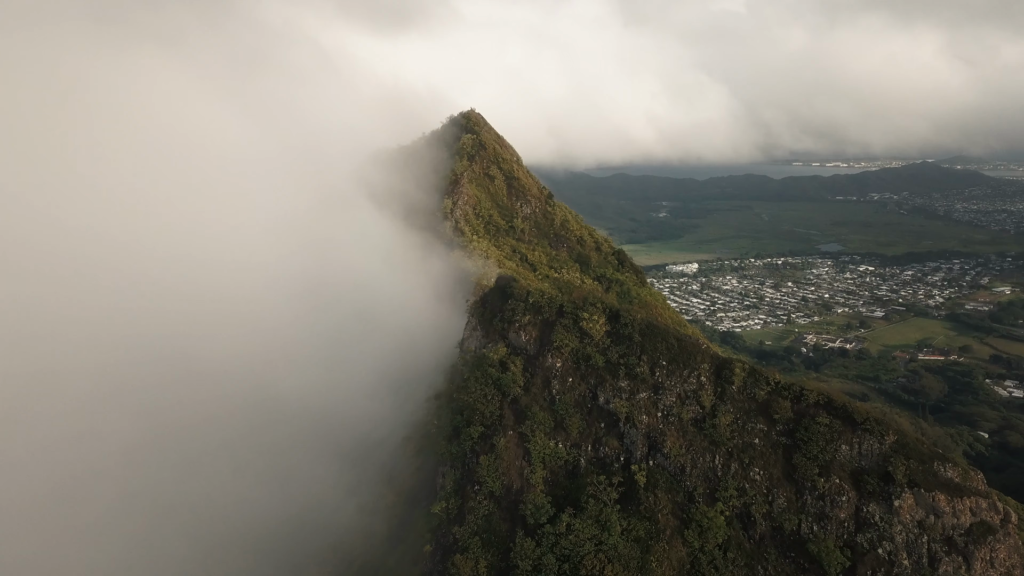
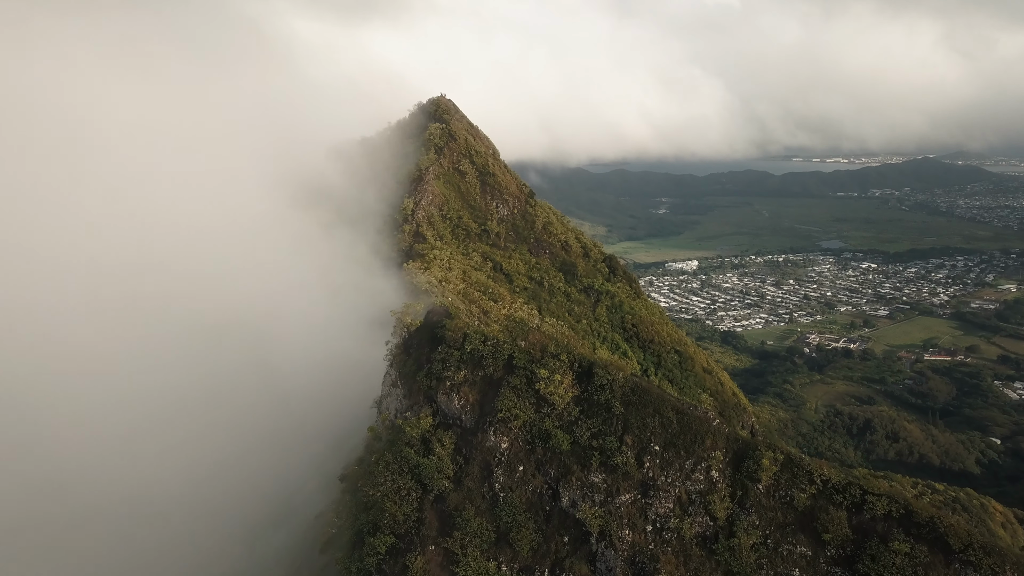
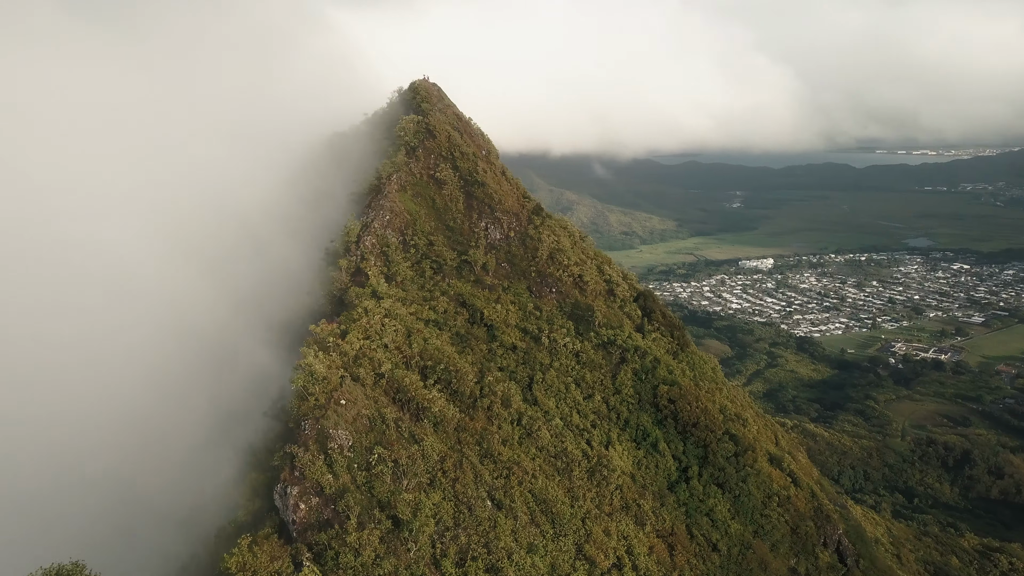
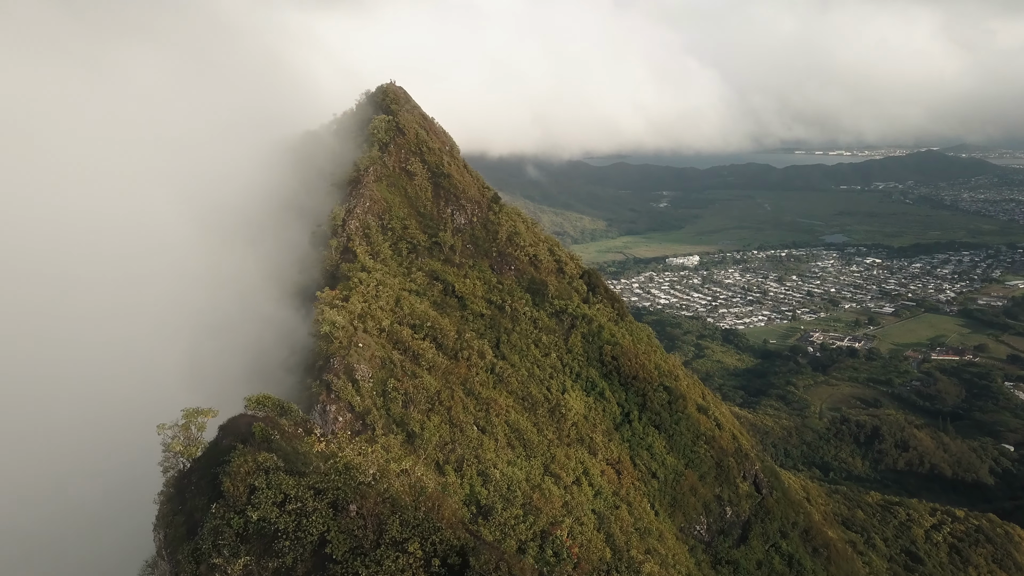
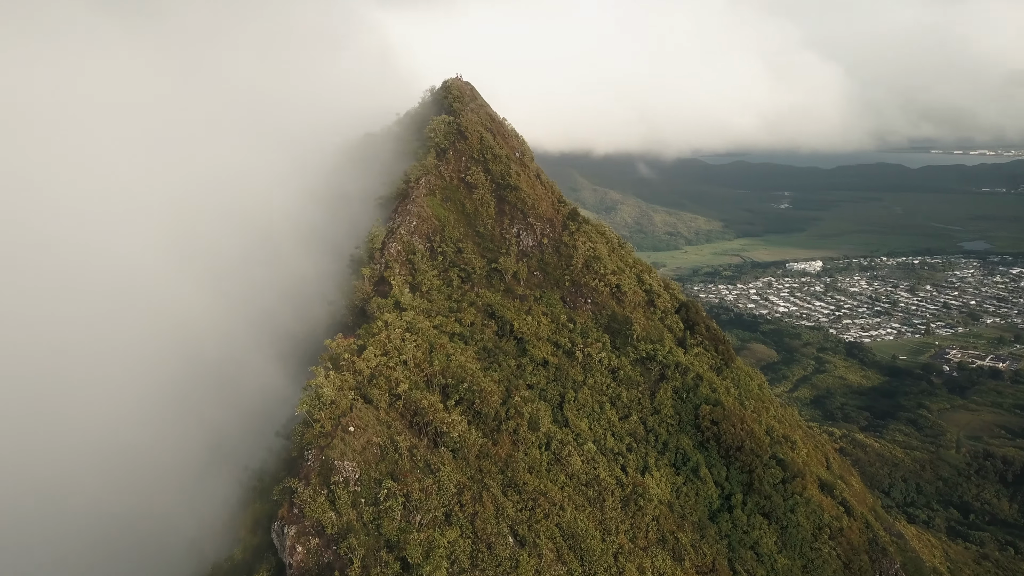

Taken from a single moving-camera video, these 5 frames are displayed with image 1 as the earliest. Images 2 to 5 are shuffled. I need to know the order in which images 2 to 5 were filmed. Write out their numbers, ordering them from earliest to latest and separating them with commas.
2, 4, 3, 5
